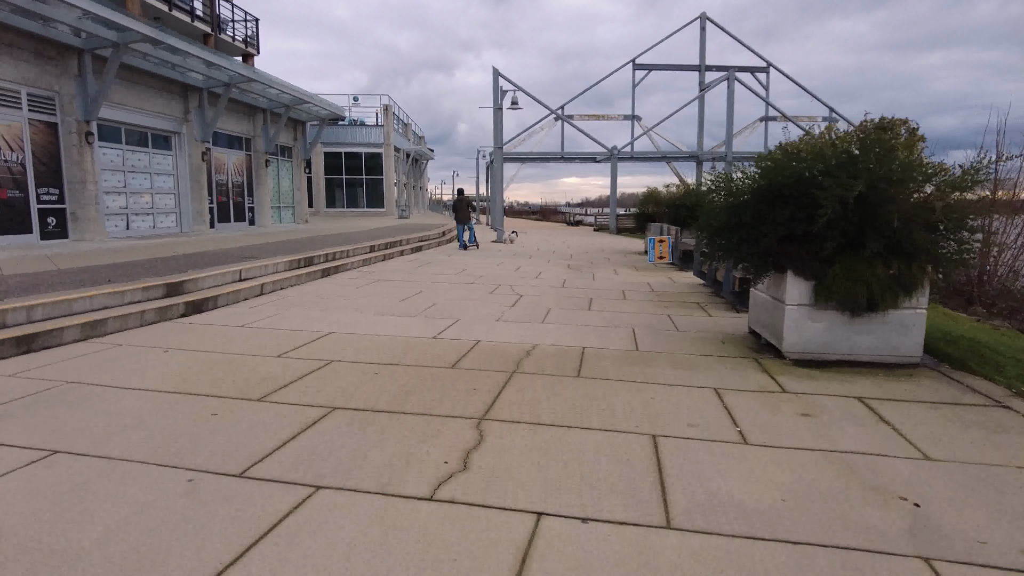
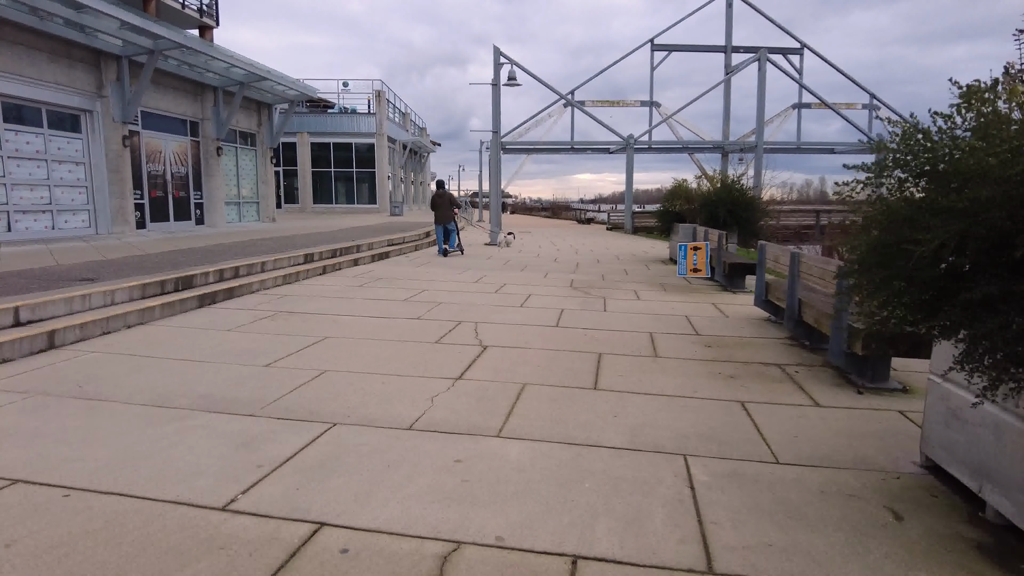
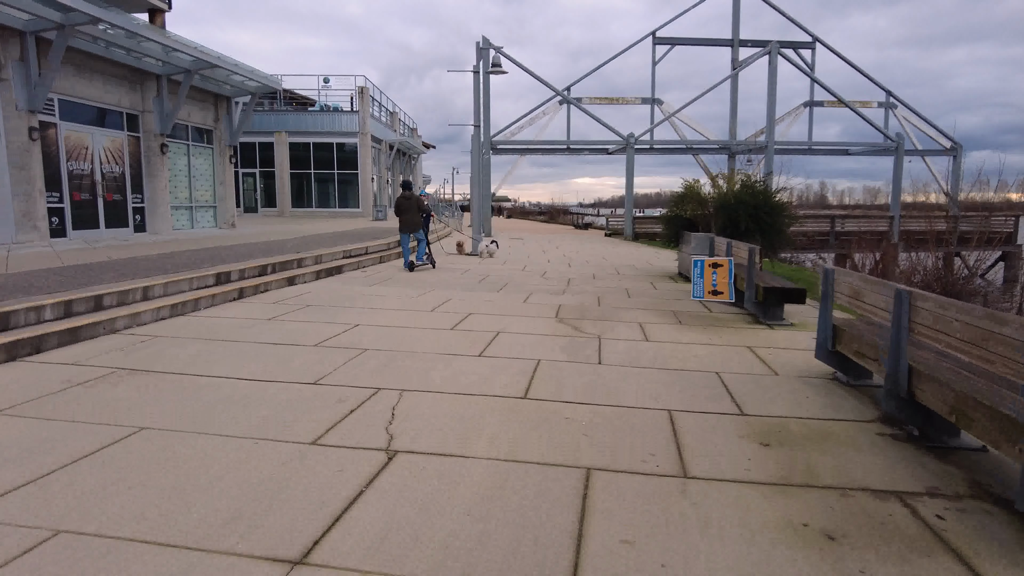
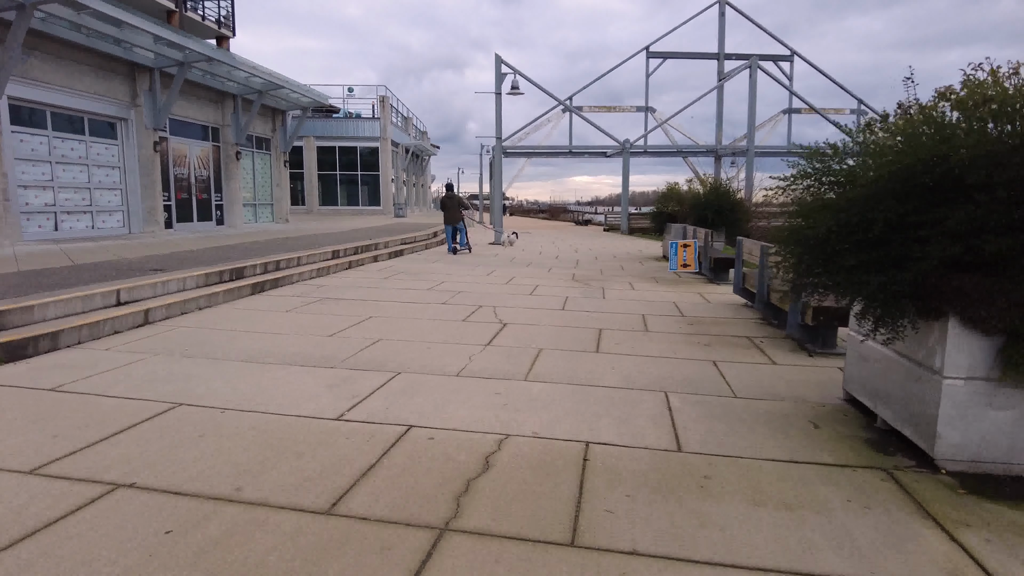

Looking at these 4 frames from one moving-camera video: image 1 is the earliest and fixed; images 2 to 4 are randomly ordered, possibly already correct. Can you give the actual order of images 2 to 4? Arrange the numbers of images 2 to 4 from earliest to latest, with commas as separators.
4, 2, 3
